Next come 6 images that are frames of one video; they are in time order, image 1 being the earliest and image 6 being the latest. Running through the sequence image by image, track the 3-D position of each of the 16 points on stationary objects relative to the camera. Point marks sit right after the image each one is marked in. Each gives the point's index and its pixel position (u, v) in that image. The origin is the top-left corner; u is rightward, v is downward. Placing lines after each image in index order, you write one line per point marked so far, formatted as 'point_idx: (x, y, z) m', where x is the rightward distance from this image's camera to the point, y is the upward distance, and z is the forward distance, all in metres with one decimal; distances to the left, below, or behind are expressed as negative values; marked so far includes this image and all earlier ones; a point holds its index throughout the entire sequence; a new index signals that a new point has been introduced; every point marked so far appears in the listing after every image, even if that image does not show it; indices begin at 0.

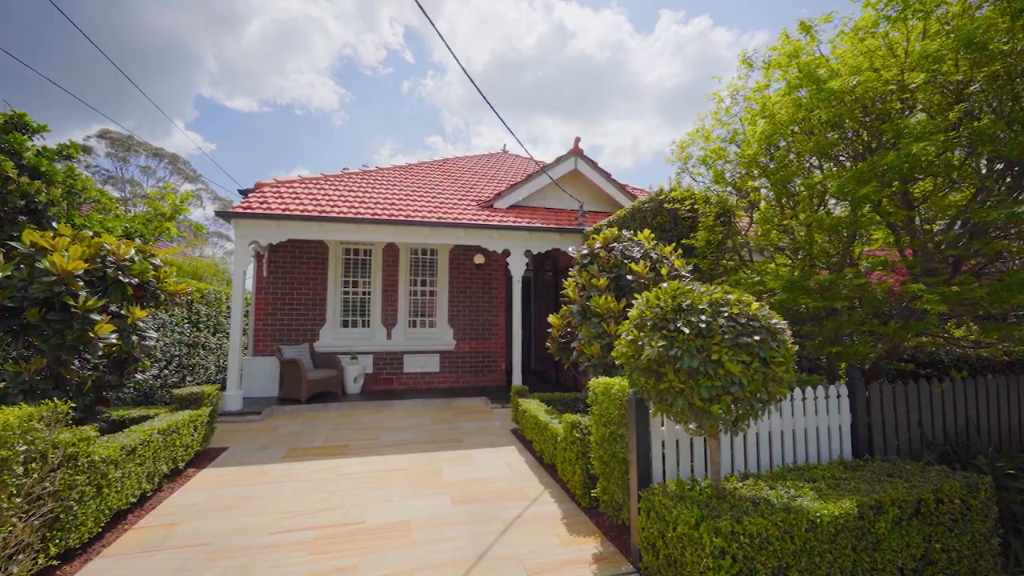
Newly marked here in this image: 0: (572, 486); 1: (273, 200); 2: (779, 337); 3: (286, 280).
0: (+0.6, -1.9, +4.0) m
1: (-4.8, +1.8, +8.3) m
2: (+1.6, -0.3, +2.5) m
3: (-4.9, +0.2, +9.0) m
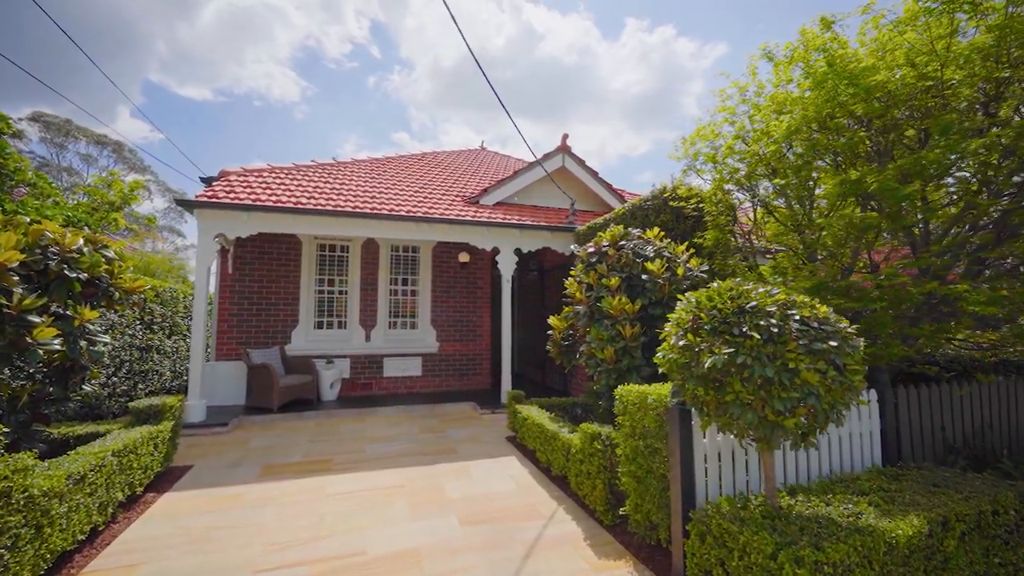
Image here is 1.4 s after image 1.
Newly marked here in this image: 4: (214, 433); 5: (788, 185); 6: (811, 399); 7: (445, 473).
0: (+0.7, -1.9, +3.7) m
1: (-4.9, +1.8, +7.6) m
2: (+1.9, -0.3, +2.3) m
3: (-5.1, +0.2, +8.3) m
4: (-4.5, -2.2, +6.3) m
5: (+3.1, +1.1, +4.4) m
6: (+1.5, -0.6, +2.1) m
7: (-0.8, -2.1, +4.8) m
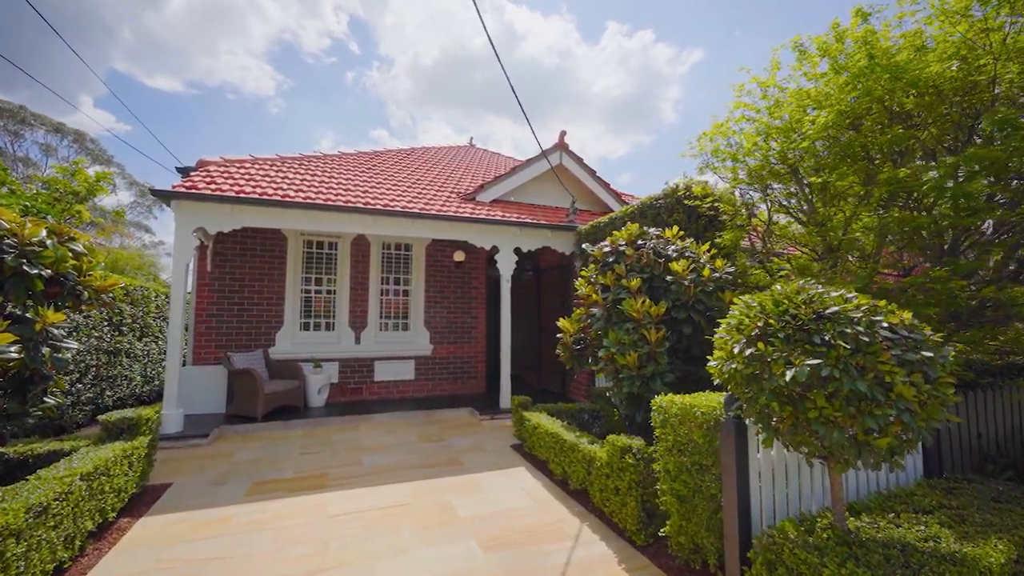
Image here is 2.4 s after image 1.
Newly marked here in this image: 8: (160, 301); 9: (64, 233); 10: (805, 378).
0: (+0.9, -1.9, +3.5) m
1: (-4.9, +1.8, +7.1) m
2: (+2.1, -0.3, +2.1) m
3: (-5.1, +0.3, +7.7) m
4: (-4.4, -2.2, +5.7) m
5: (+3.3, +1.1, +4.3) m
6: (+1.8, -0.6, +1.9) m
7: (-0.6, -2.1, +4.5) m
8: (-7.1, -0.3, +8.4) m
9: (-3.7, +0.5, +3.5) m
10: (+1.4, -0.4, +2.0) m
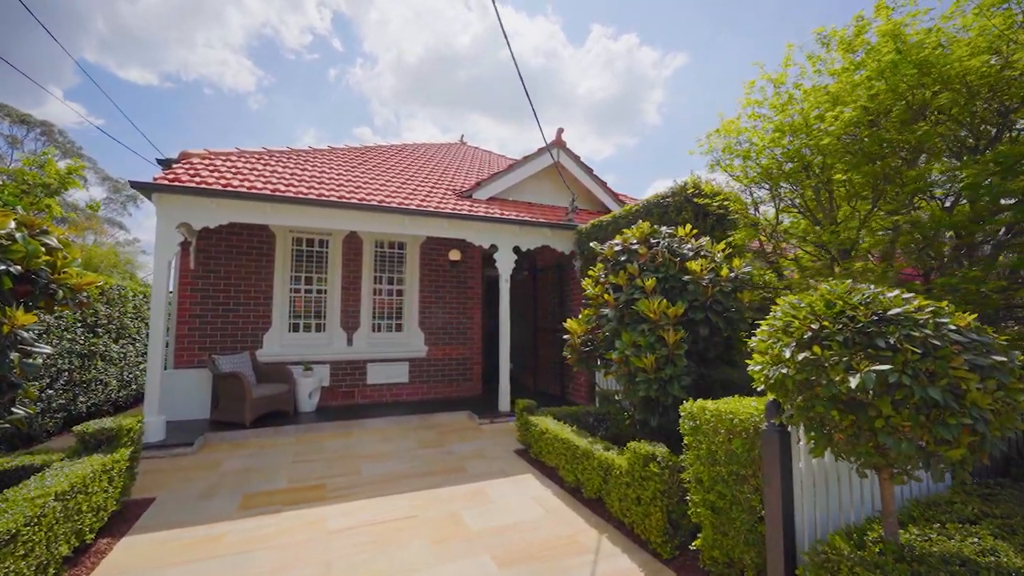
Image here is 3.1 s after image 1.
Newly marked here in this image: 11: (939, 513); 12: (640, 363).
0: (+1.0, -1.9, +3.3) m
1: (-4.9, +1.9, +6.7) m
2: (+2.3, -0.3, +2.0) m
3: (-5.1, +0.3, +7.3) m
4: (-4.3, -2.1, +5.4) m
5: (+3.4, +1.1, +4.2) m
6: (+2.0, -0.6, +1.8) m
7: (-0.5, -2.1, +4.2) m
8: (-7.2, -0.3, +8.0) m
9: (-3.6, +0.5, +3.1) m
10: (+1.6, -0.4, +1.8) m
11: (+2.7, -1.4, +2.6) m
12: (+1.2, -0.7, +4.1) m
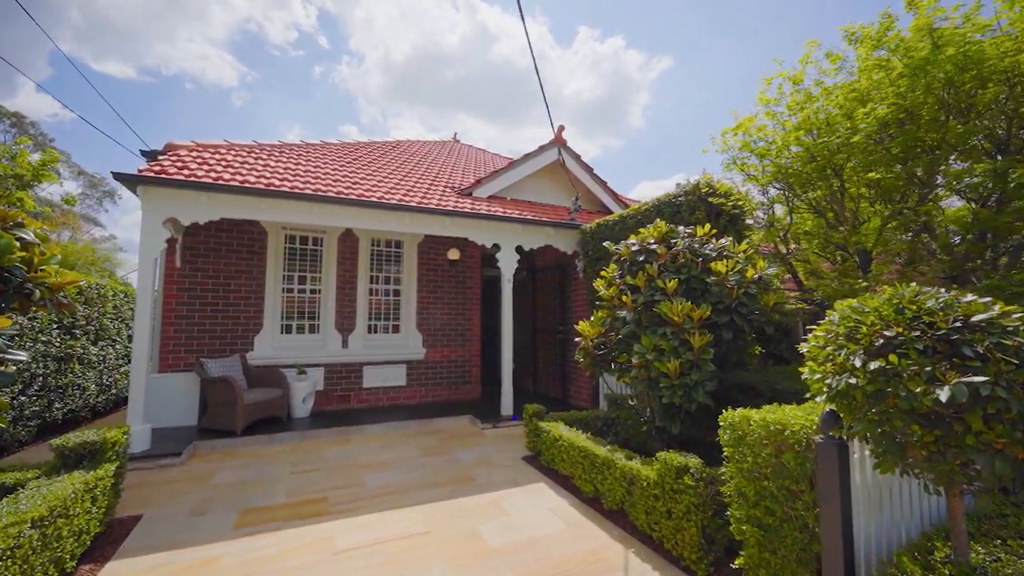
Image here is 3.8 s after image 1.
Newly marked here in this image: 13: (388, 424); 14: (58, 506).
0: (+1.2, -1.9, +3.1) m
1: (-4.8, +1.9, +6.3) m
2: (+2.6, -0.3, +1.8) m
3: (-5.0, +0.3, +6.9) m
4: (-4.2, -2.1, +5.0) m
5: (+3.5, +1.1, +4.1) m
6: (+2.2, -0.6, +1.6) m
7: (-0.4, -2.1, +4.0) m
8: (-7.1, -0.2, +7.5) m
9: (-3.4, +0.5, +2.8) m
10: (+1.8, -0.4, +1.7) m
11: (+2.9, -1.4, +2.5) m
12: (+1.4, -0.7, +3.9) m
13: (-2.0, -2.2, +6.8) m
14: (-2.9, -1.4, +2.7) m
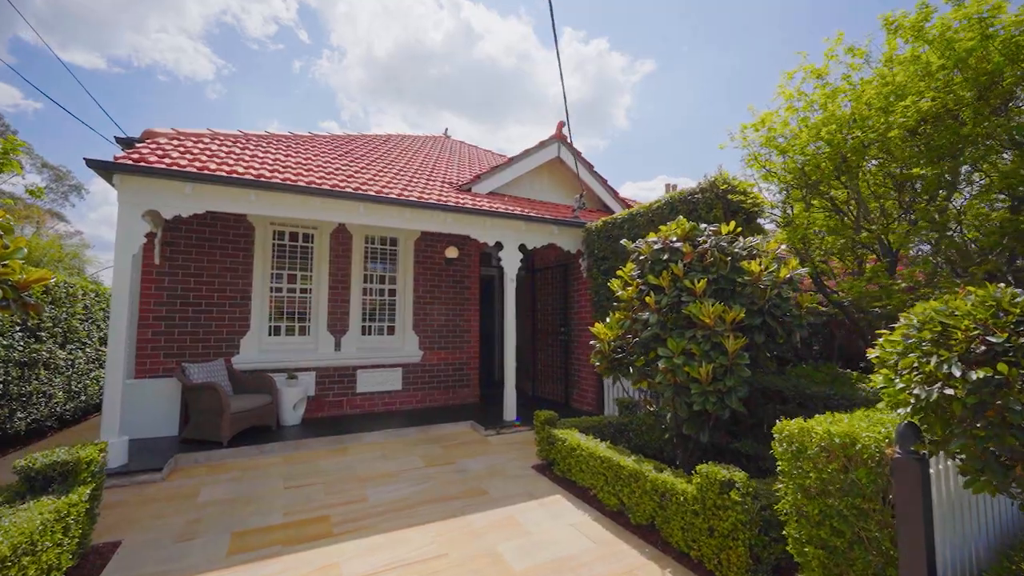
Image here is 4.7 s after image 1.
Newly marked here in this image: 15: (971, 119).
0: (+1.4, -1.9, +2.9) m
1: (-4.7, +1.9, +5.9) m
2: (+2.8, -0.3, +1.7) m
3: (-5.0, +0.3, +6.5) m
4: (-4.1, -2.1, +4.6) m
5: (+3.7, +1.0, +4.0) m
6: (+2.5, -0.6, +1.4) m
7: (-0.2, -2.1, +3.7) m
8: (-7.1, -0.2, +7.0) m
9: (-3.1, +0.5, +2.4) m
10: (+2.1, -0.4, +1.5) m
11: (+3.1, -1.4, +2.3) m
12: (+1.6, -0.7, +3.7) m
13: (-1.9, -2.2, +6.5) m
14: (-2.7, -1.4, +2.3) m
15: (+3.9, +1.4, +3.6) m
